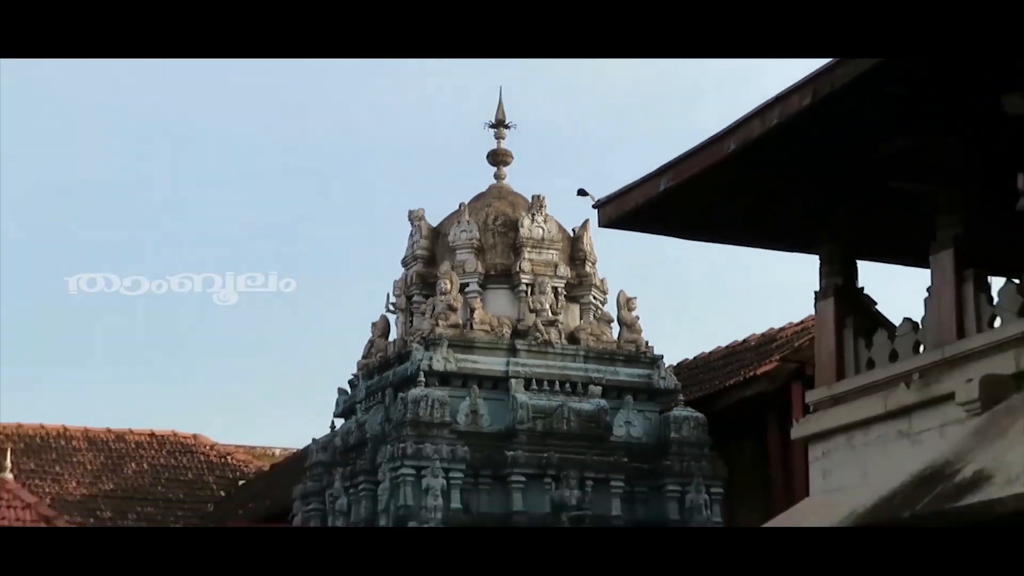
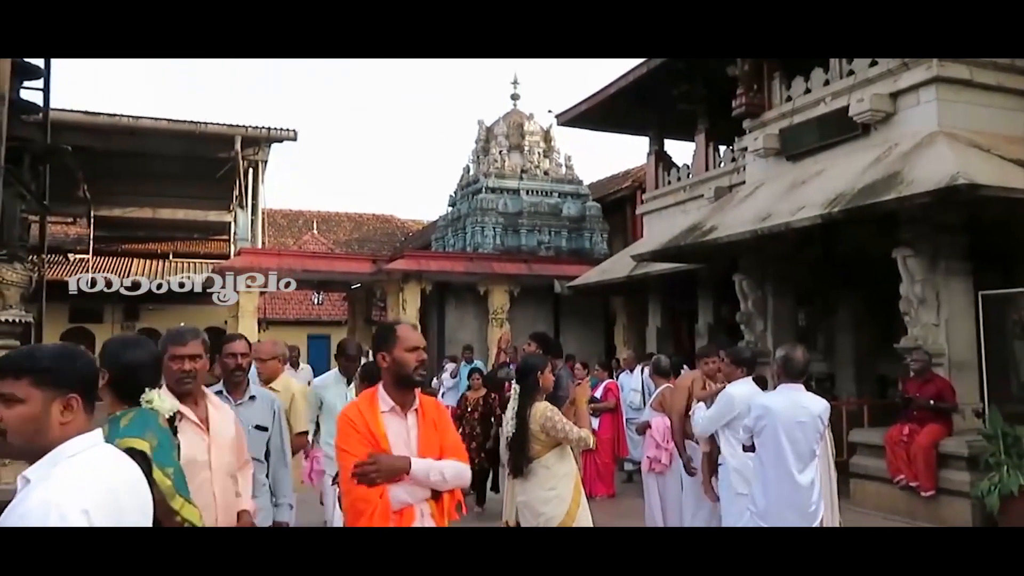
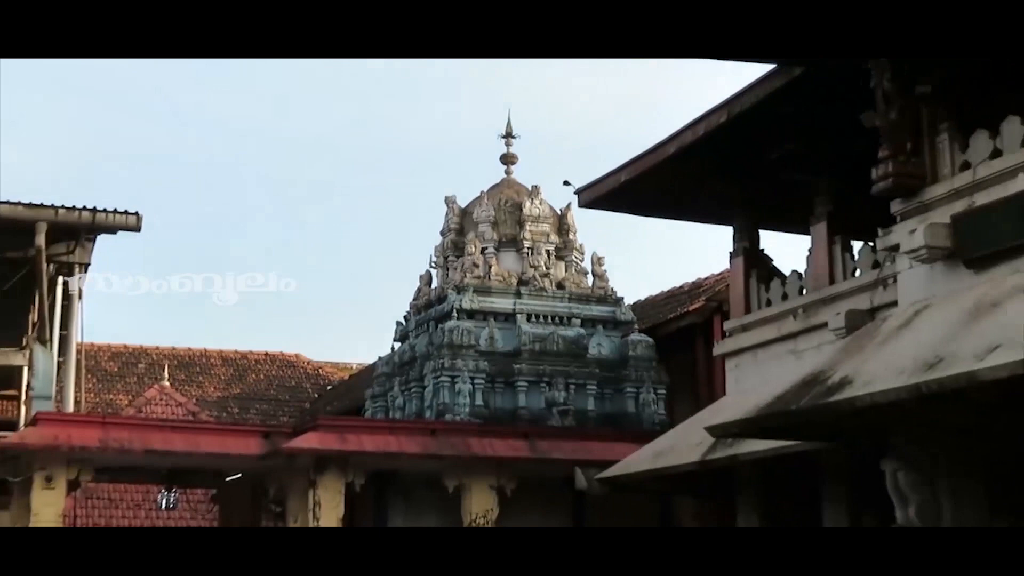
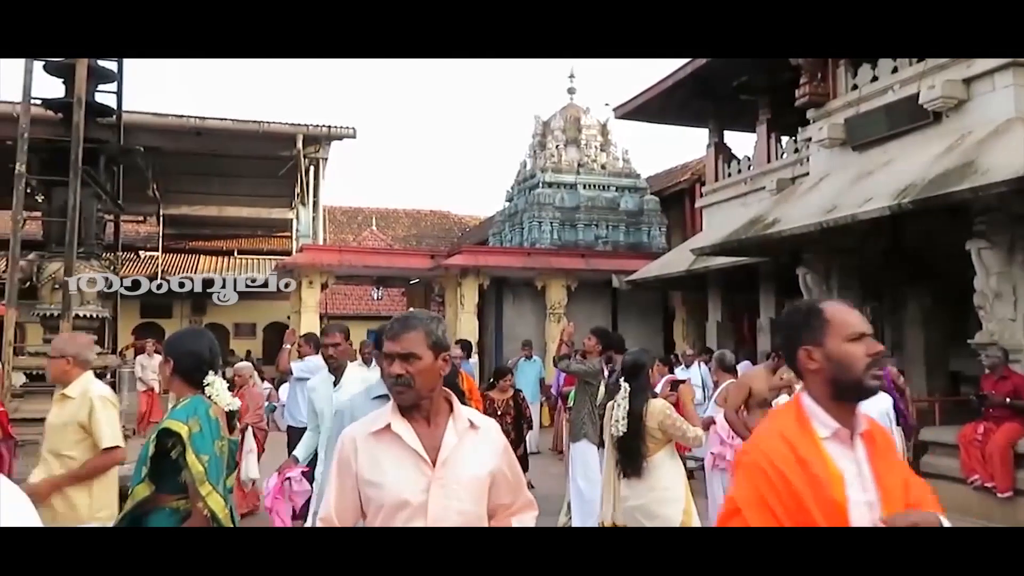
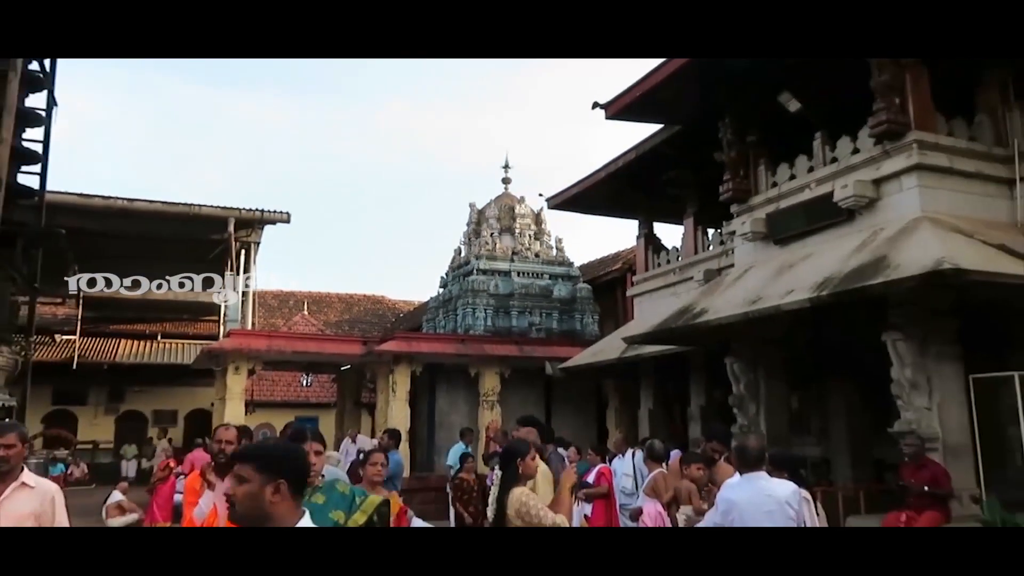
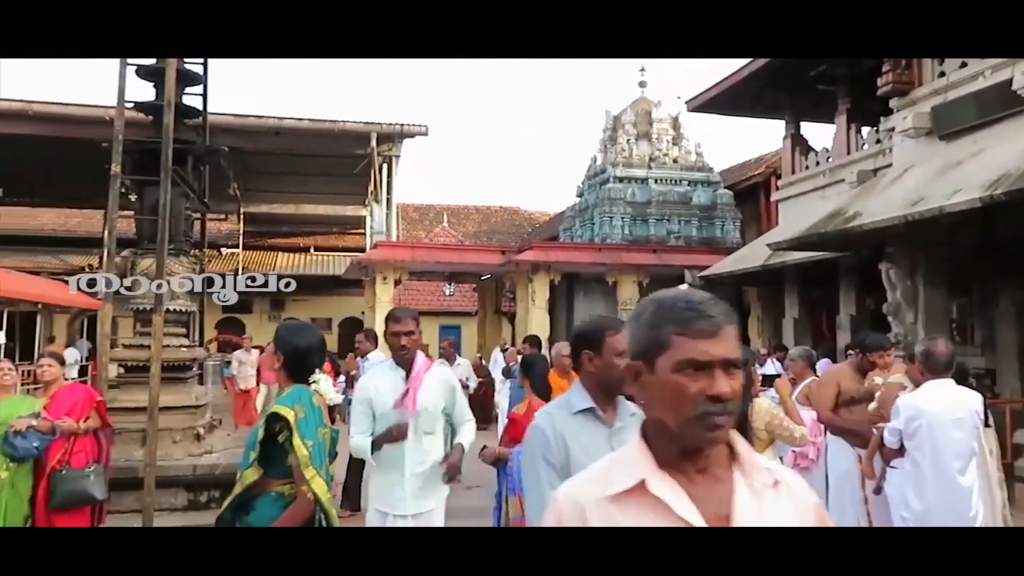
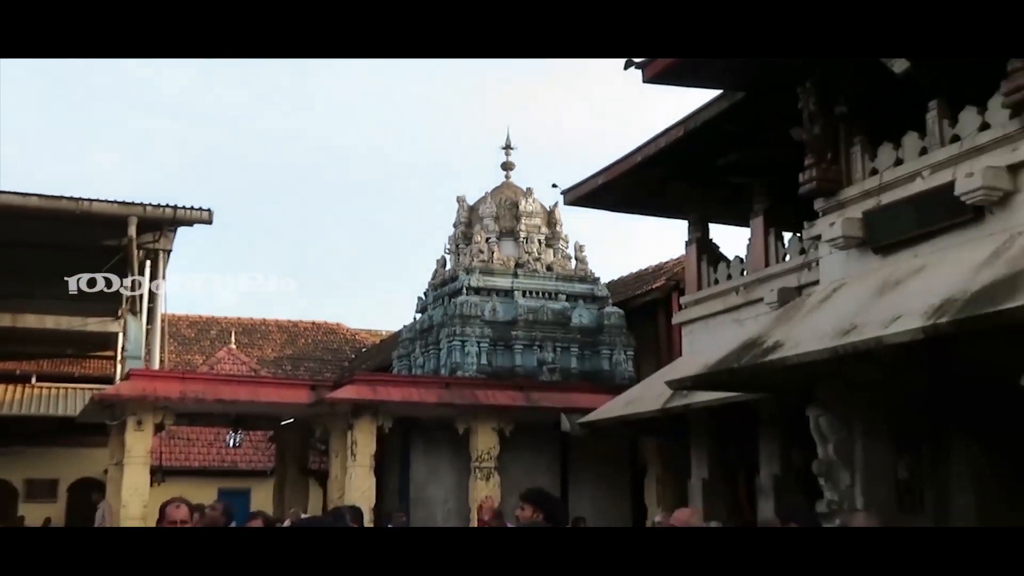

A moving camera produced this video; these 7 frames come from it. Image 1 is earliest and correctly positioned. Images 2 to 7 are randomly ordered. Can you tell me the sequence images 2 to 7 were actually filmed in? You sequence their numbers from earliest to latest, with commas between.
3, 7, 5, 2, 4, 6
